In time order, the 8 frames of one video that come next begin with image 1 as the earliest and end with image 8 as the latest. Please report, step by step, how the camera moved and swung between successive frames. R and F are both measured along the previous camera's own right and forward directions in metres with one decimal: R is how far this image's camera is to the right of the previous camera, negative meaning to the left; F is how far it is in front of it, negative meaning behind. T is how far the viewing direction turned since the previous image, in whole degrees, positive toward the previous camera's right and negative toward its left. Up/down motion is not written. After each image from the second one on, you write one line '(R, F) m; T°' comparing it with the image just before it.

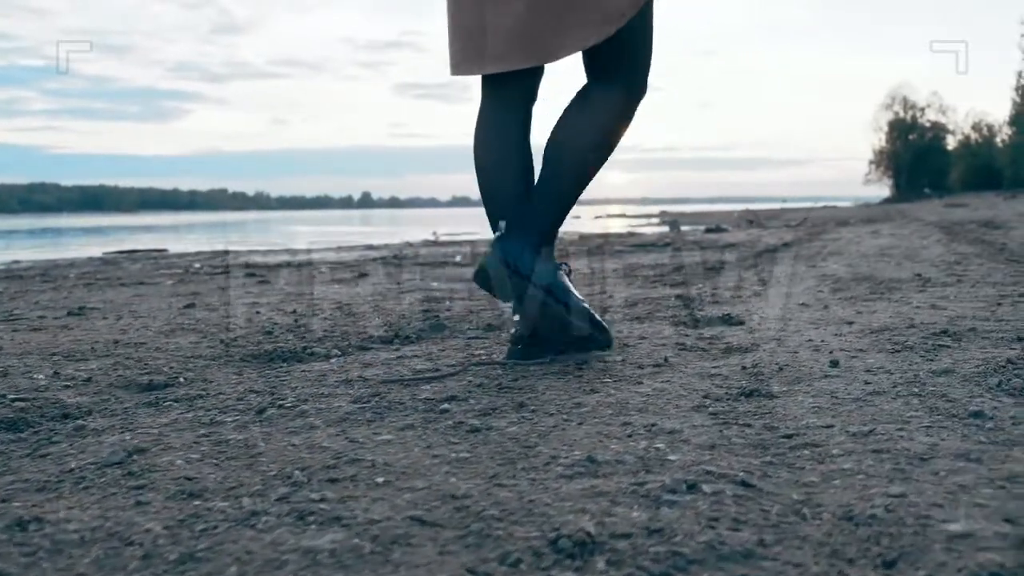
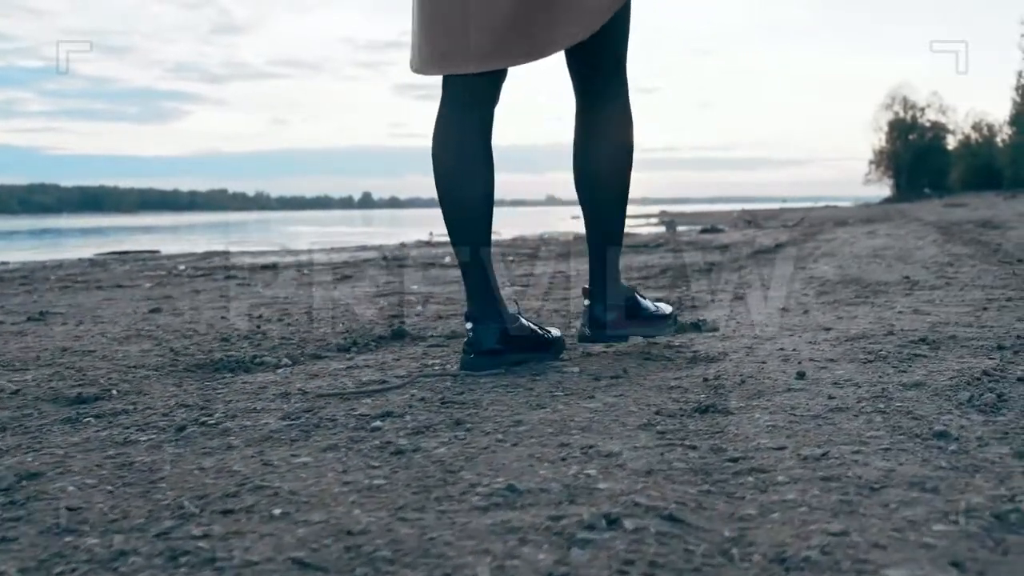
(+0.1, +0.1) m; 0°
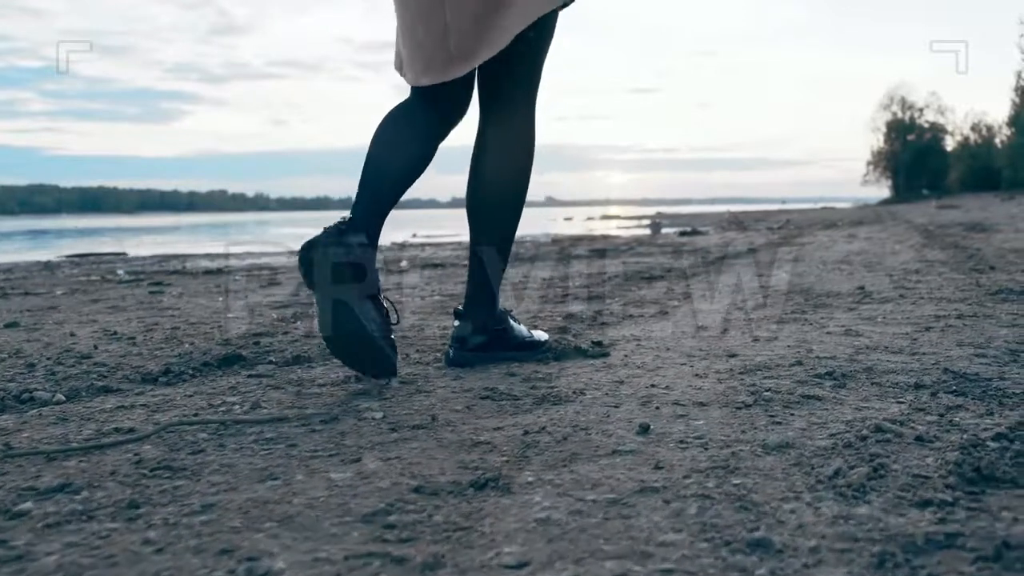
(+0.4, +0.5) m; 0°
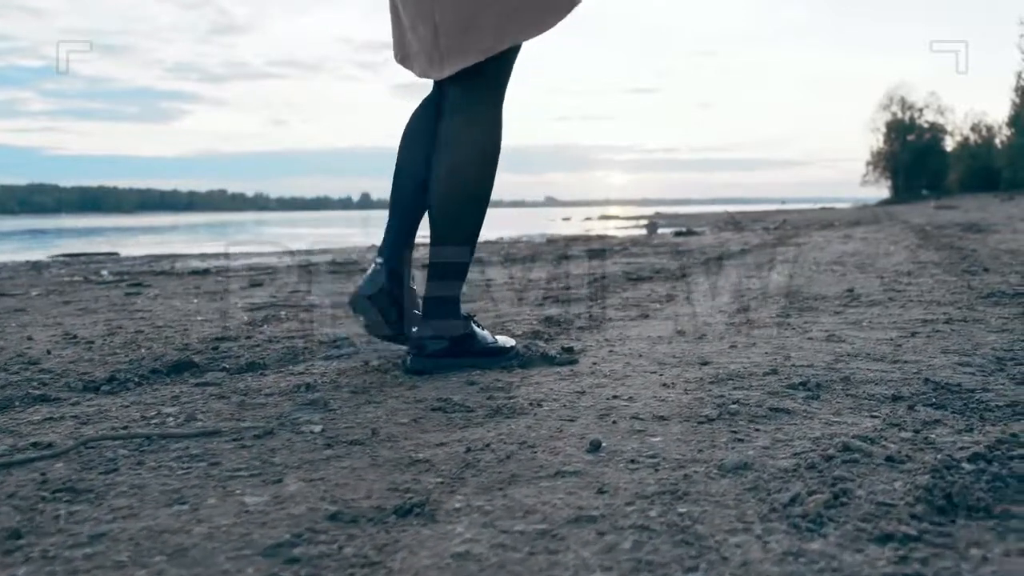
(+0.1, +0.1) m; 0°
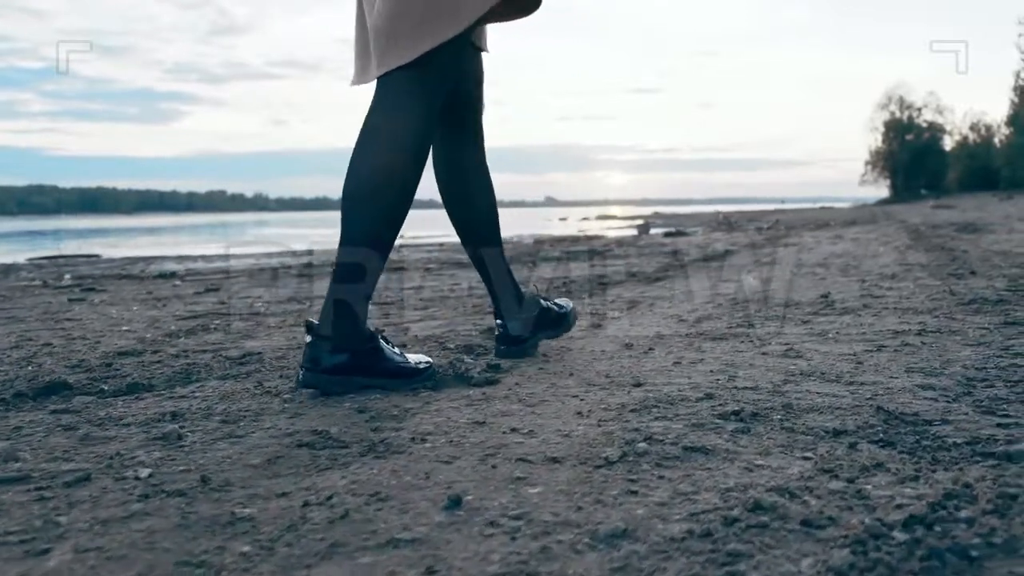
(+0.2, +0.3) m; 0°
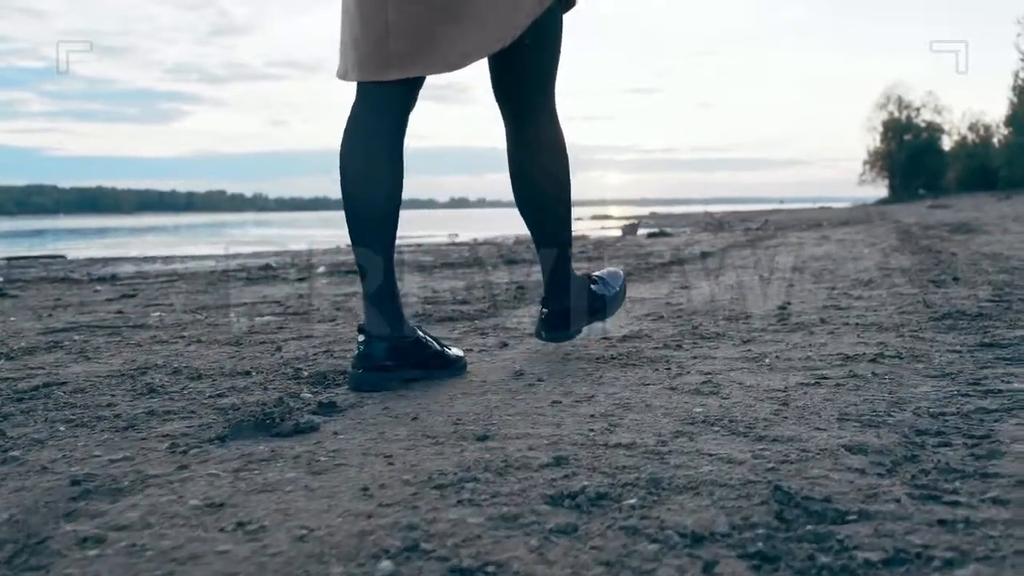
(+0.3, +0.5) m; 0°
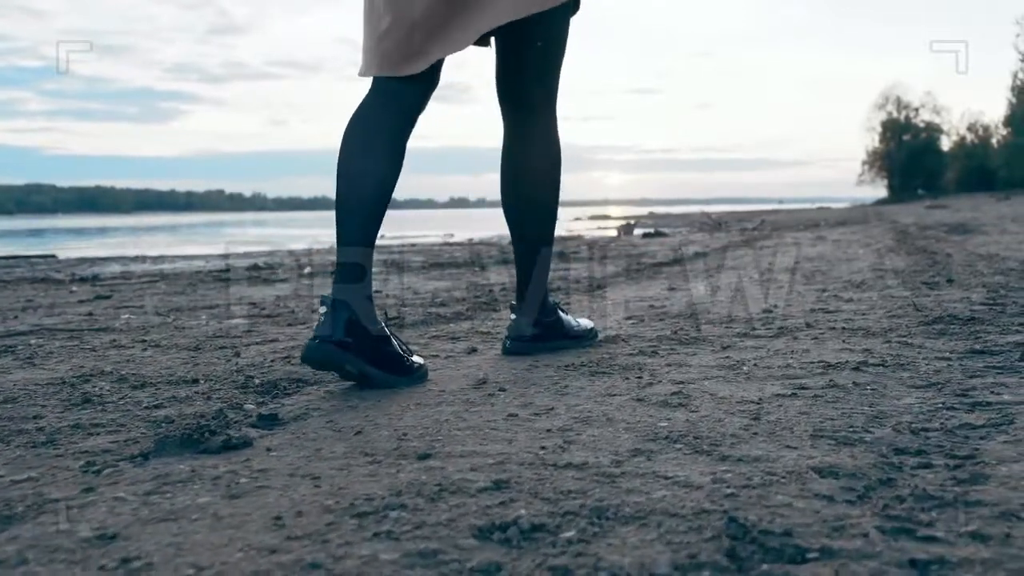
(+0.1, +0.1) m; 0°
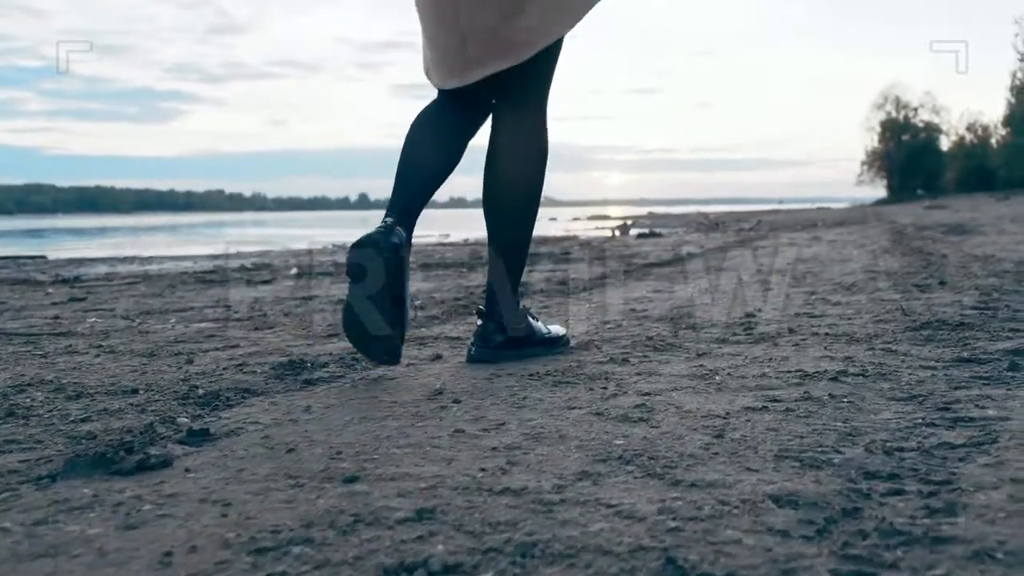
(+0.1, +0.1) m; 0°
